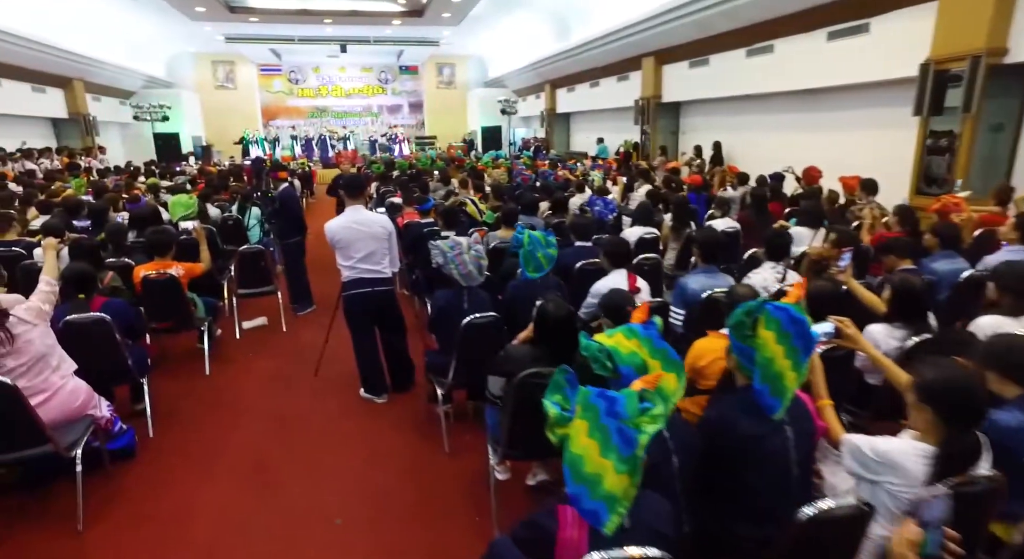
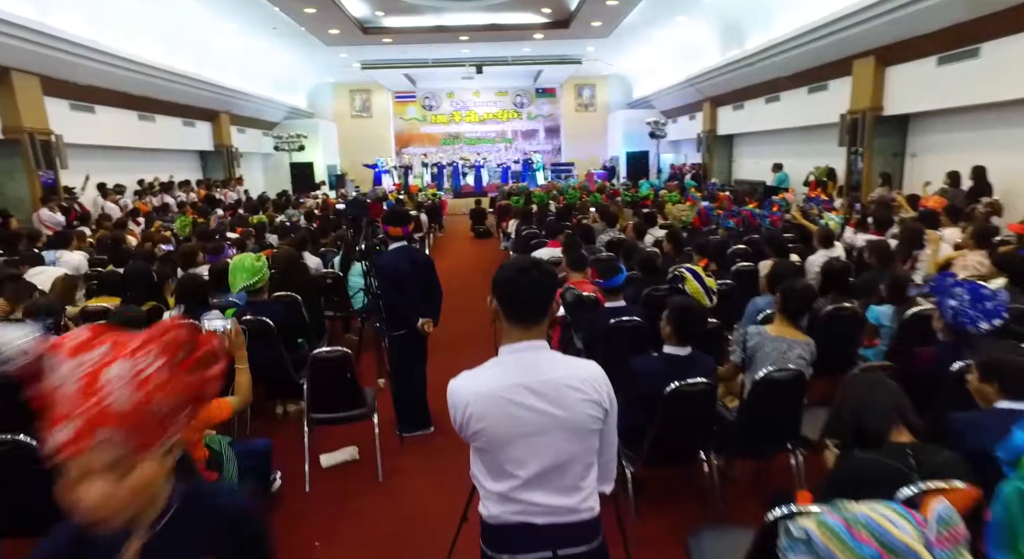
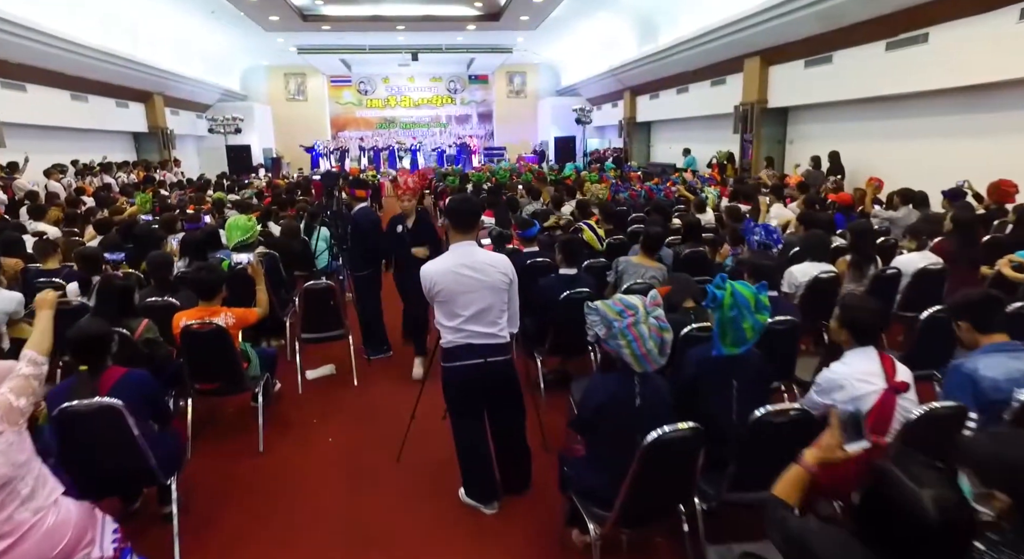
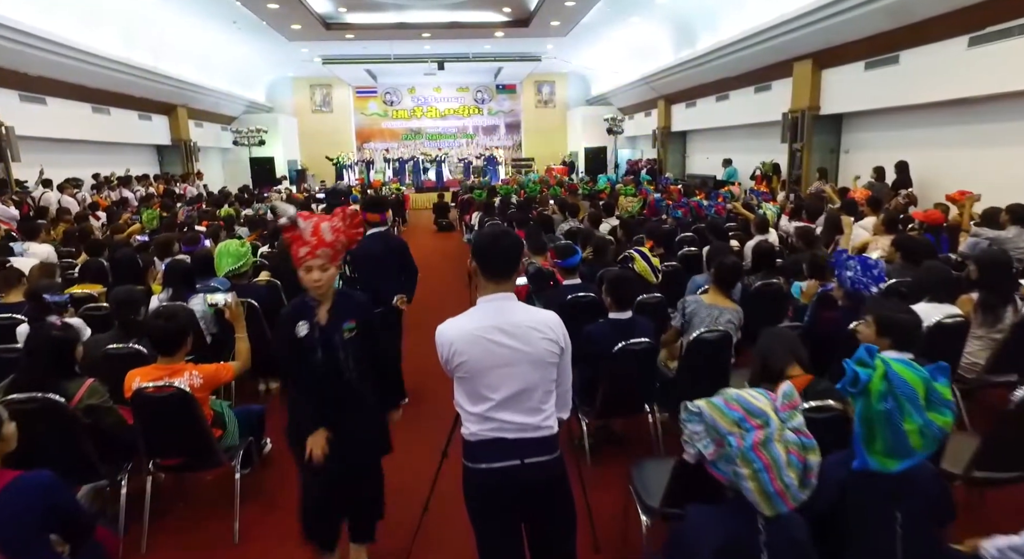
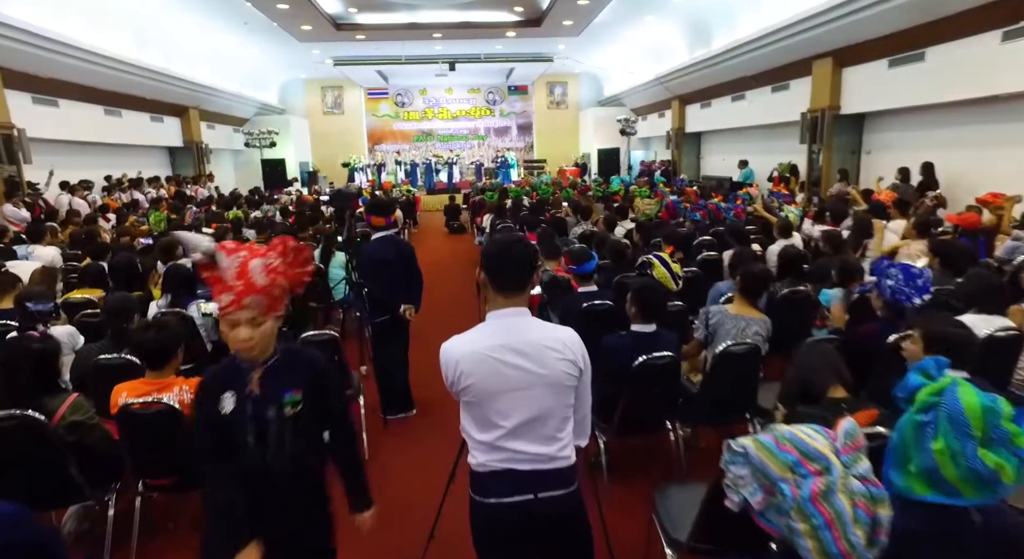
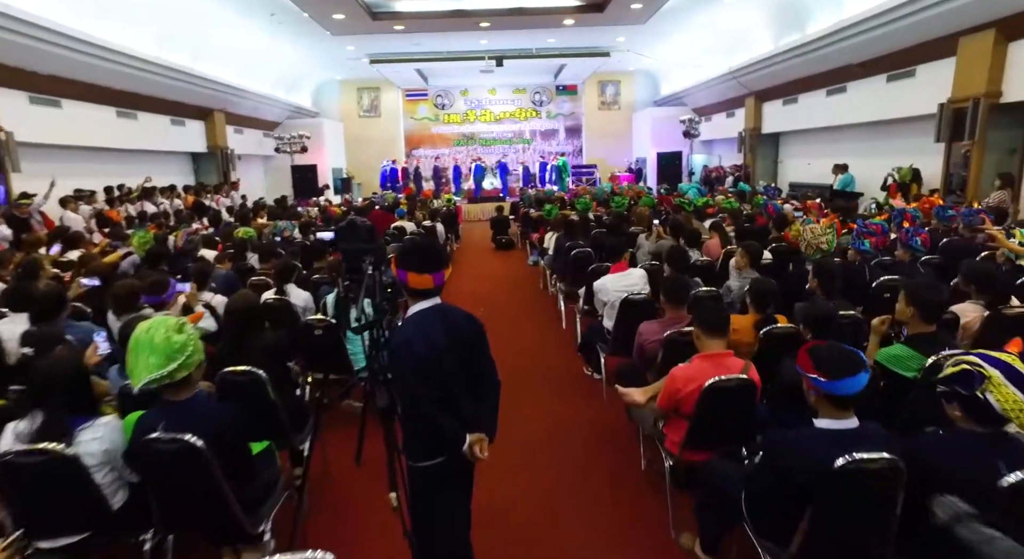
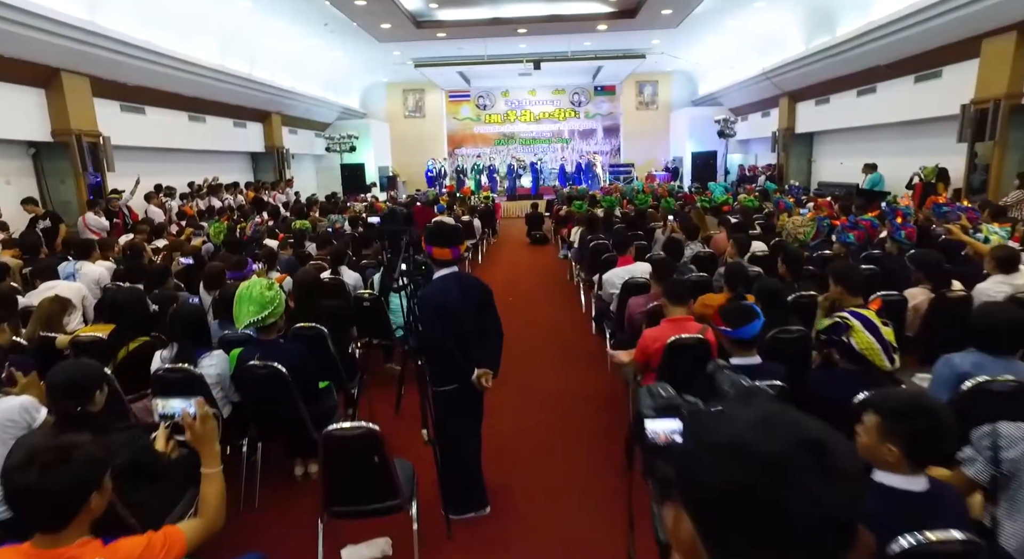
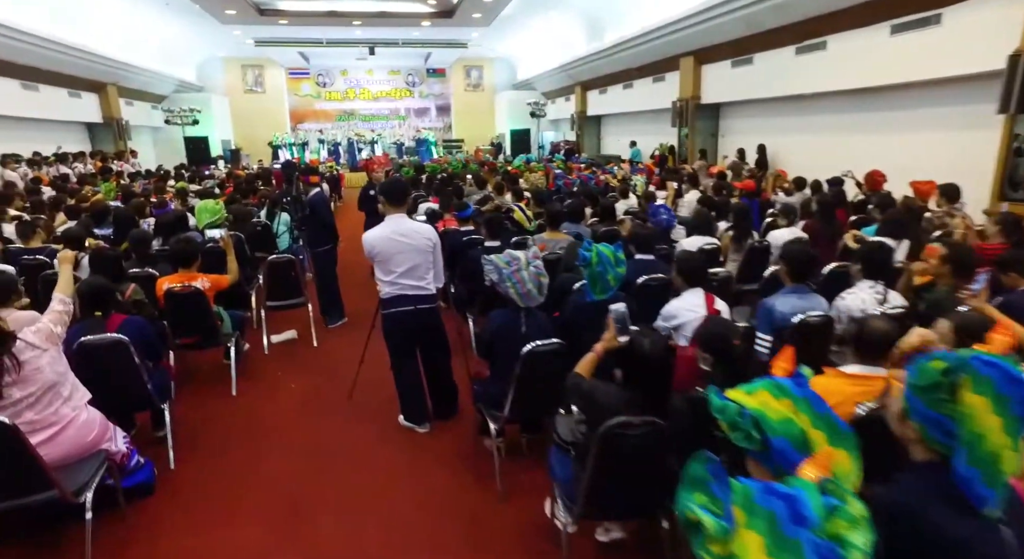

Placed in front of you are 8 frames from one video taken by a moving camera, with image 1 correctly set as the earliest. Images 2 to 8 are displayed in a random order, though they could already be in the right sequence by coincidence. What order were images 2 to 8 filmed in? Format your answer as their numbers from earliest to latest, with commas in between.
8, 3, 4, 5, 2, 7, 6
